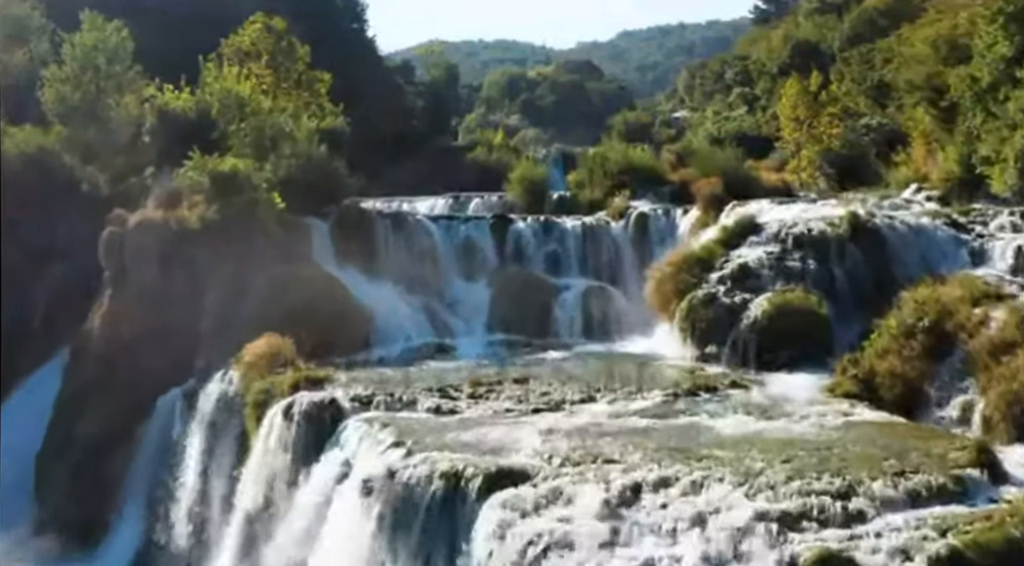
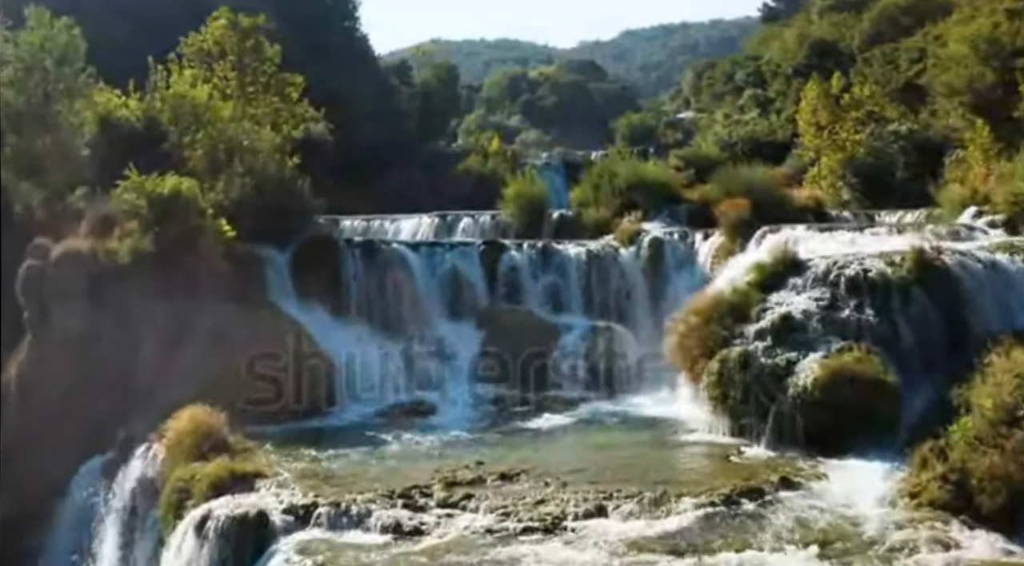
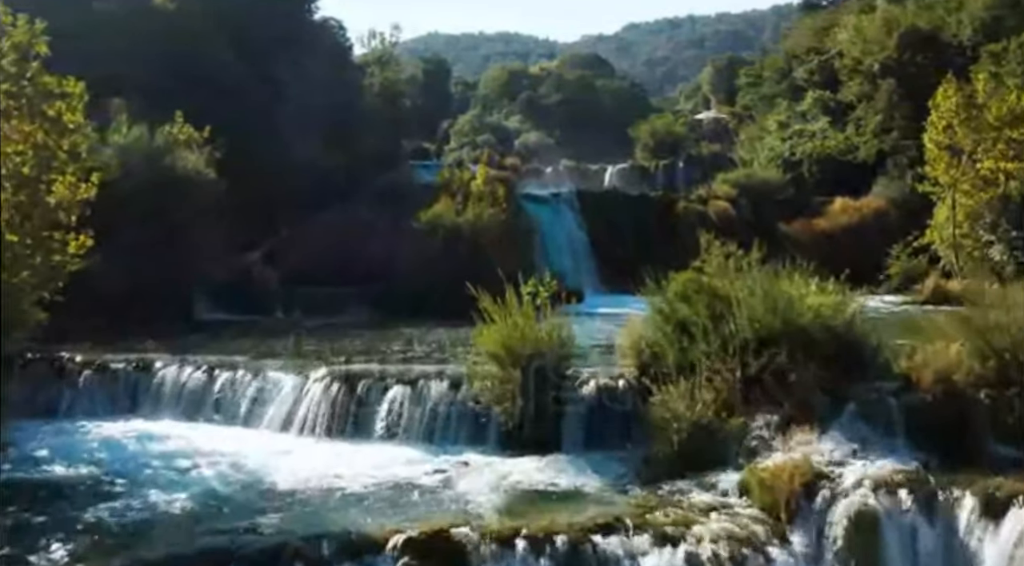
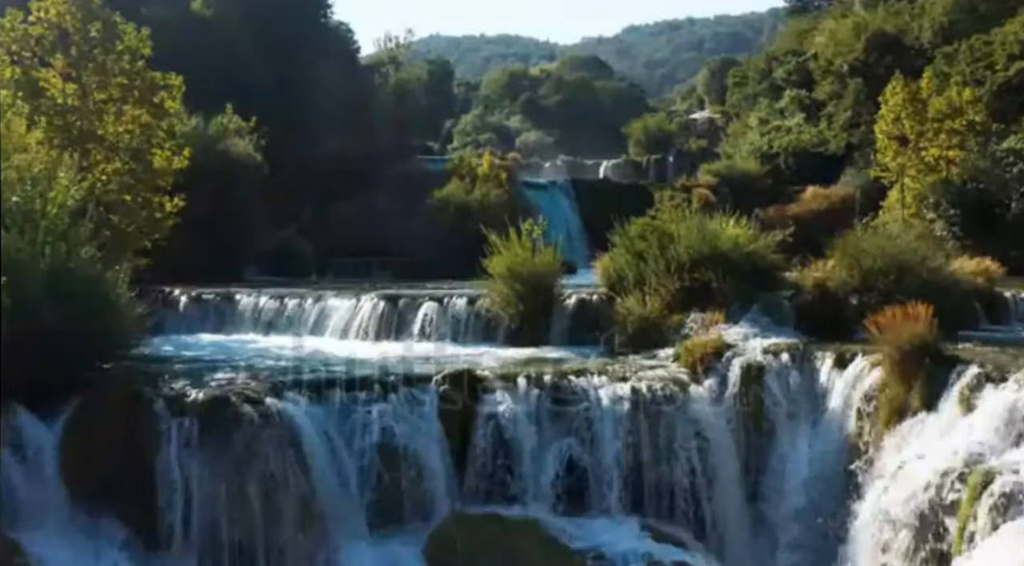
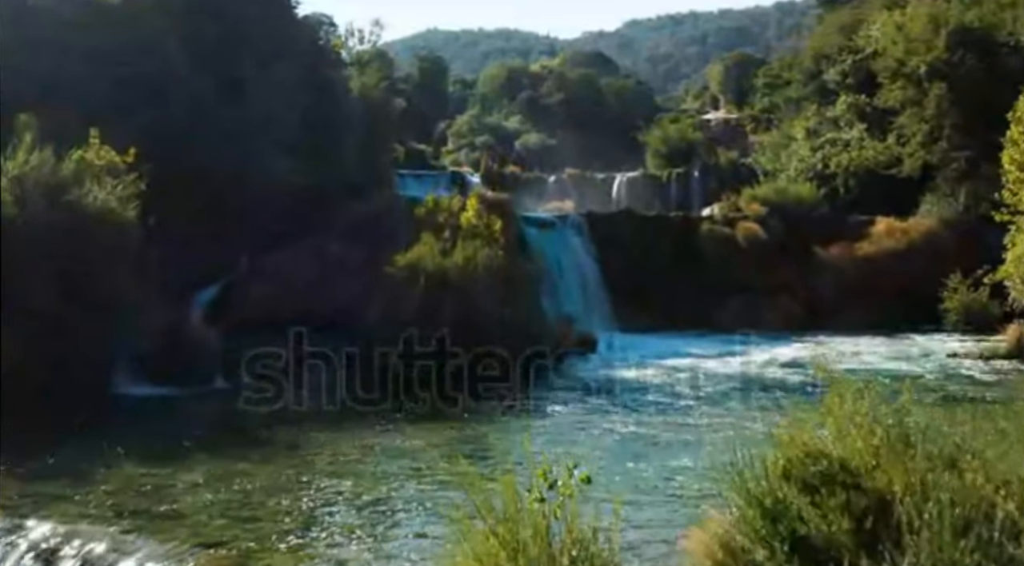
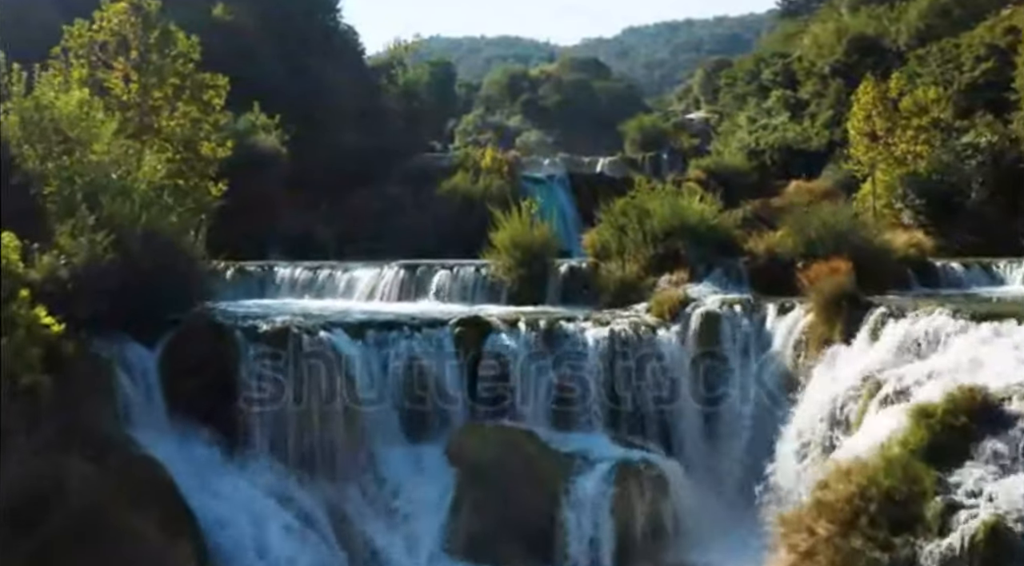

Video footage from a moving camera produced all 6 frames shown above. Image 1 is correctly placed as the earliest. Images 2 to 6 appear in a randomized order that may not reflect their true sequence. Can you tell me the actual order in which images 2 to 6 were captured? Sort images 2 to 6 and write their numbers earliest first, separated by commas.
2, 6, 4, 3, 5
